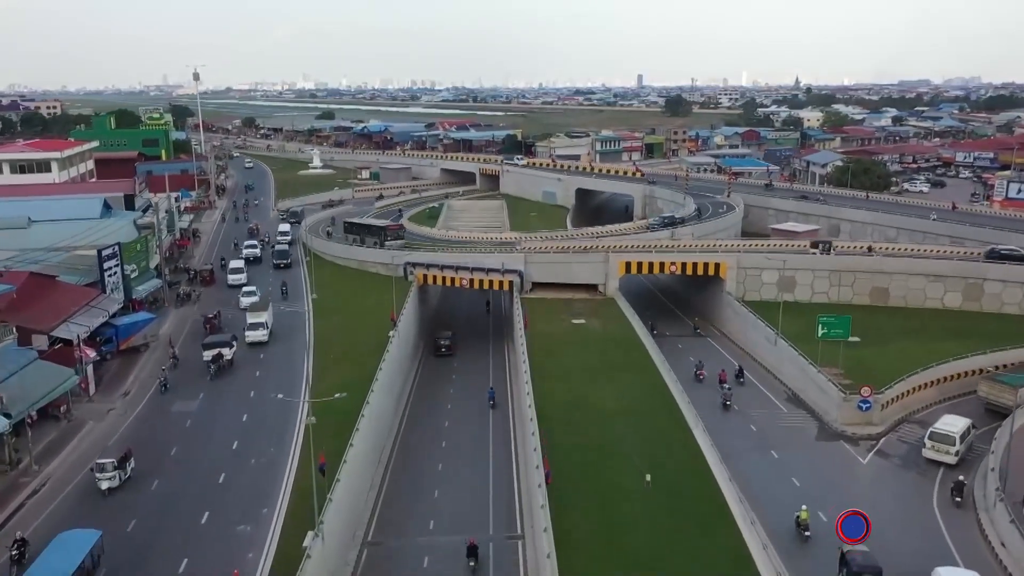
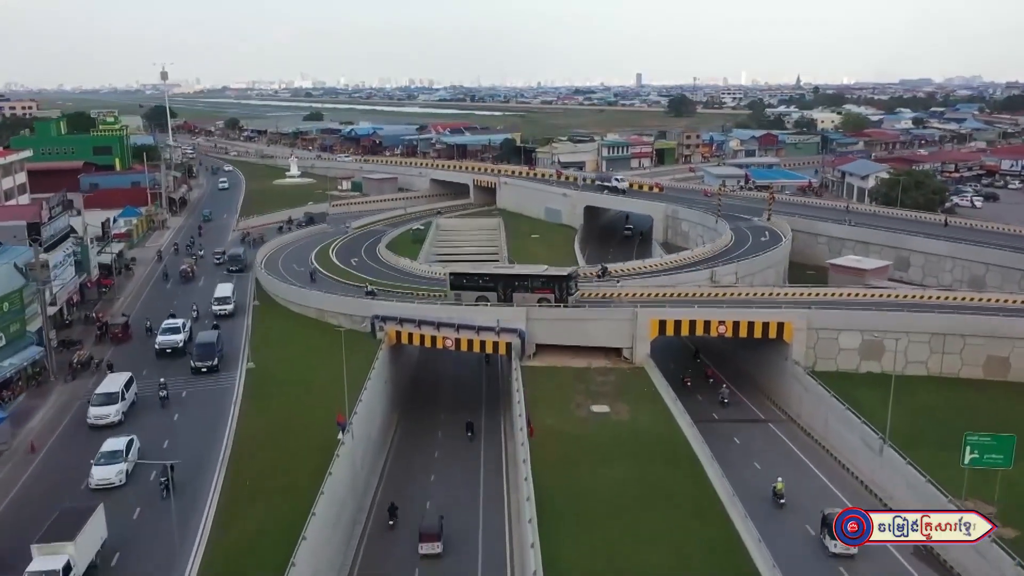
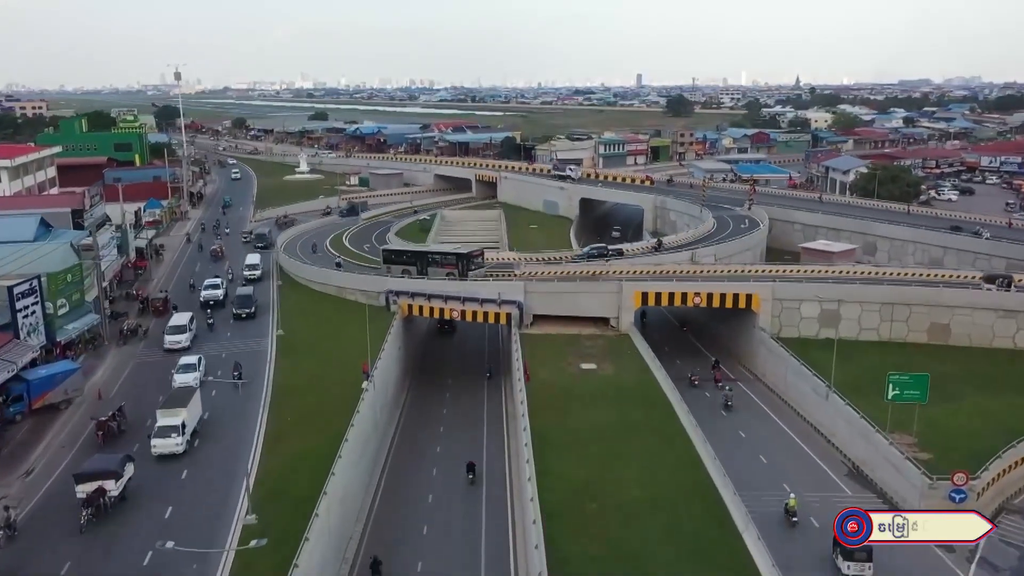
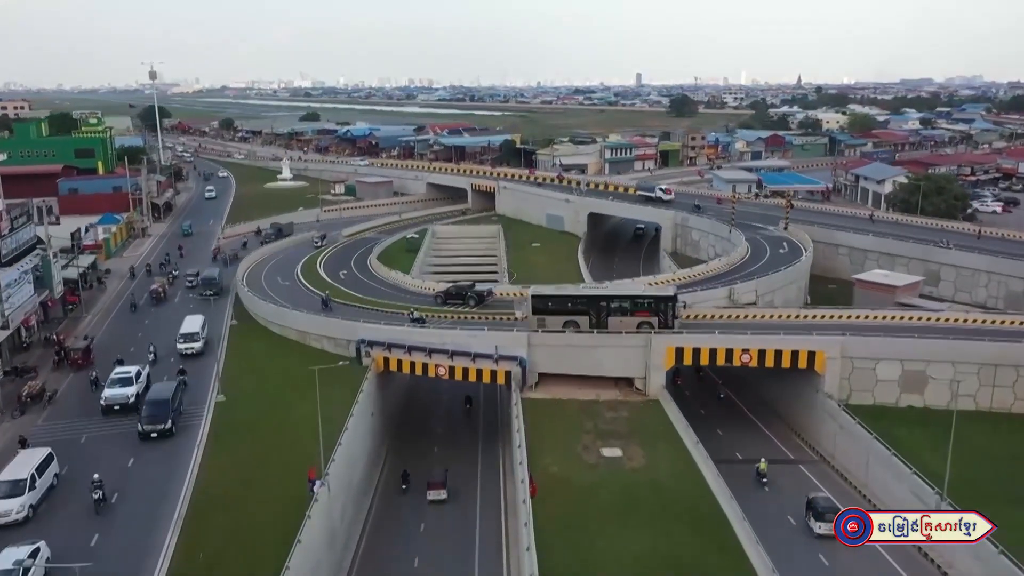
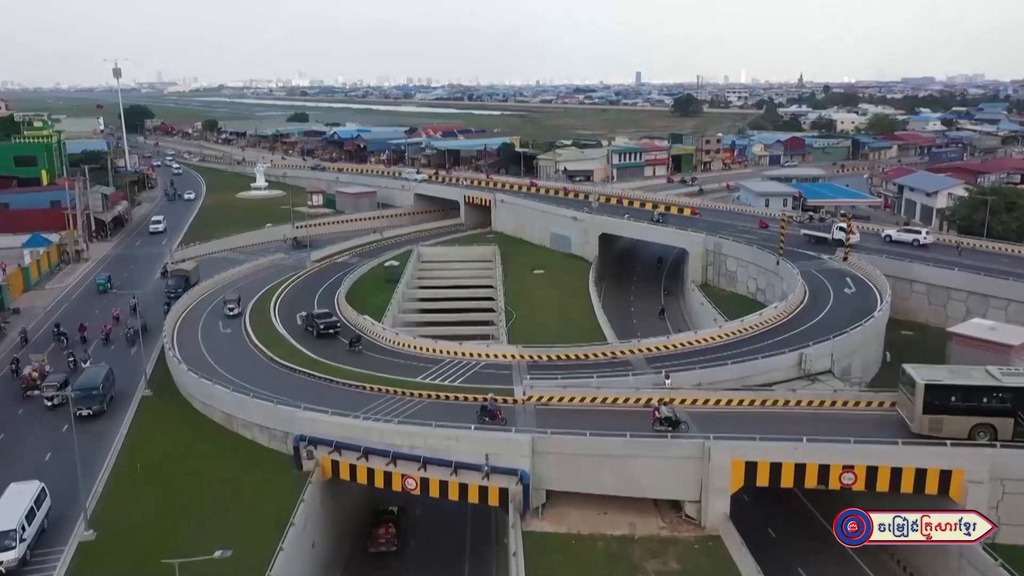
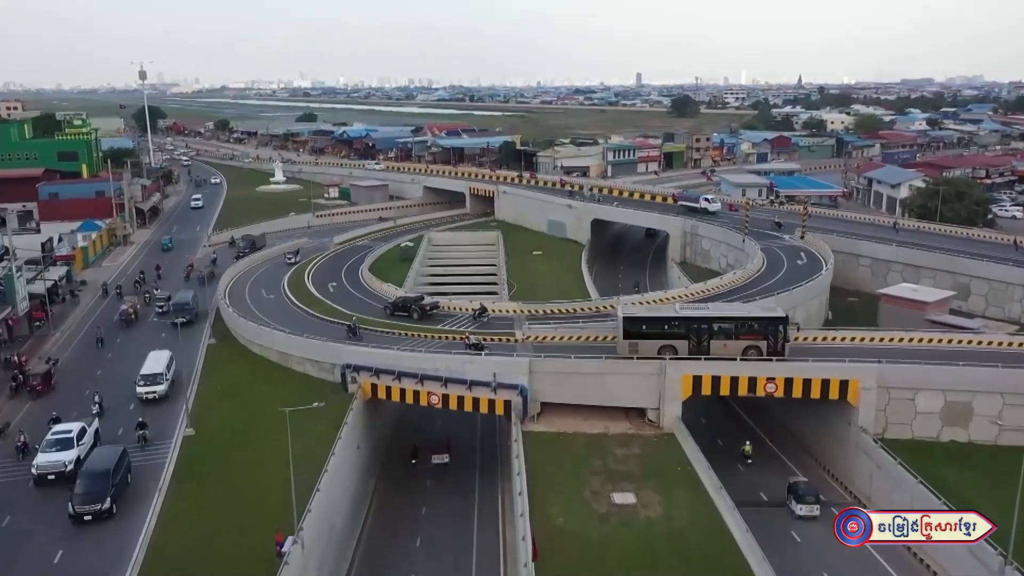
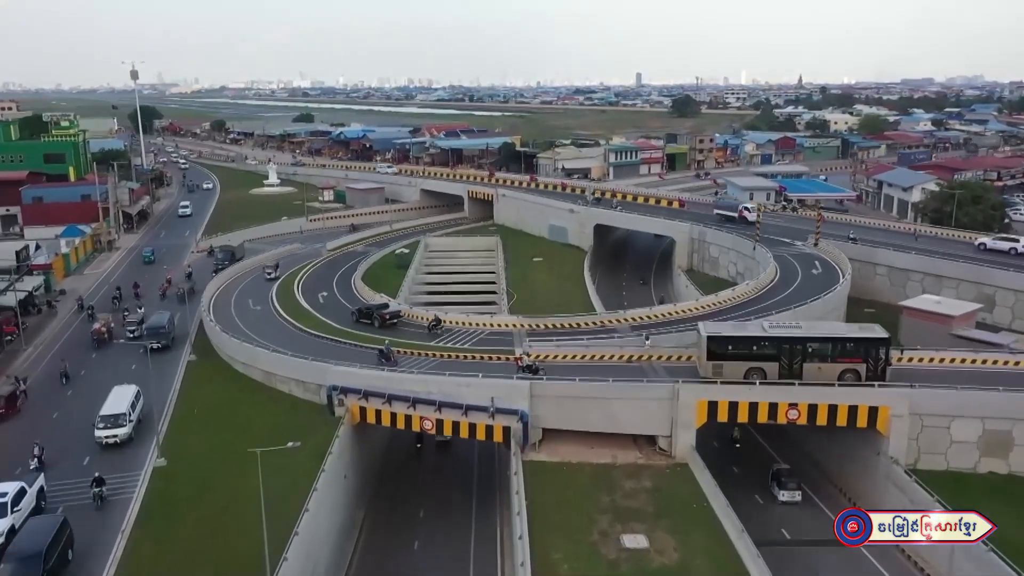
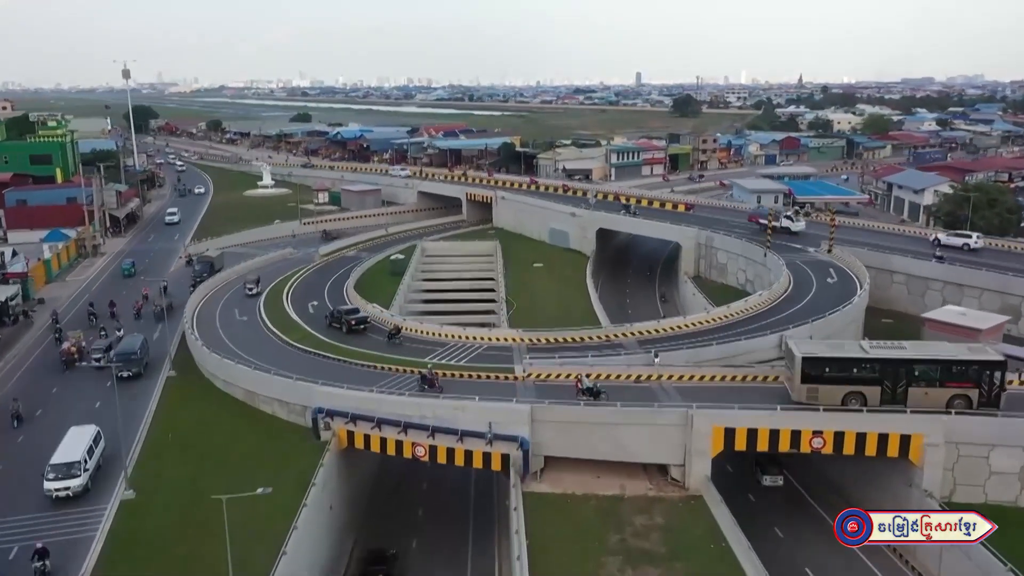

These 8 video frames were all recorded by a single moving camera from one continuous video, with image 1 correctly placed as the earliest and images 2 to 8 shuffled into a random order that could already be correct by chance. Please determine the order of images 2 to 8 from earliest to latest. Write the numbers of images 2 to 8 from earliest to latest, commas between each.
3, 2, 4, 6, 7, 8, 5
